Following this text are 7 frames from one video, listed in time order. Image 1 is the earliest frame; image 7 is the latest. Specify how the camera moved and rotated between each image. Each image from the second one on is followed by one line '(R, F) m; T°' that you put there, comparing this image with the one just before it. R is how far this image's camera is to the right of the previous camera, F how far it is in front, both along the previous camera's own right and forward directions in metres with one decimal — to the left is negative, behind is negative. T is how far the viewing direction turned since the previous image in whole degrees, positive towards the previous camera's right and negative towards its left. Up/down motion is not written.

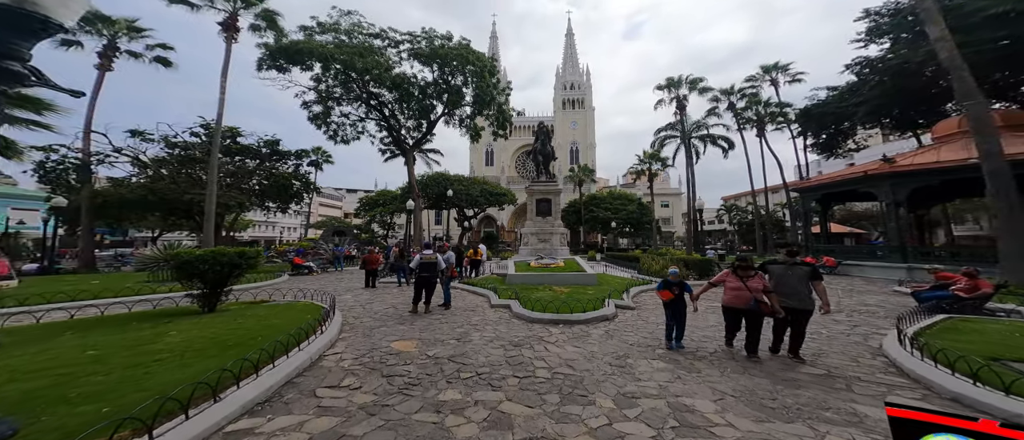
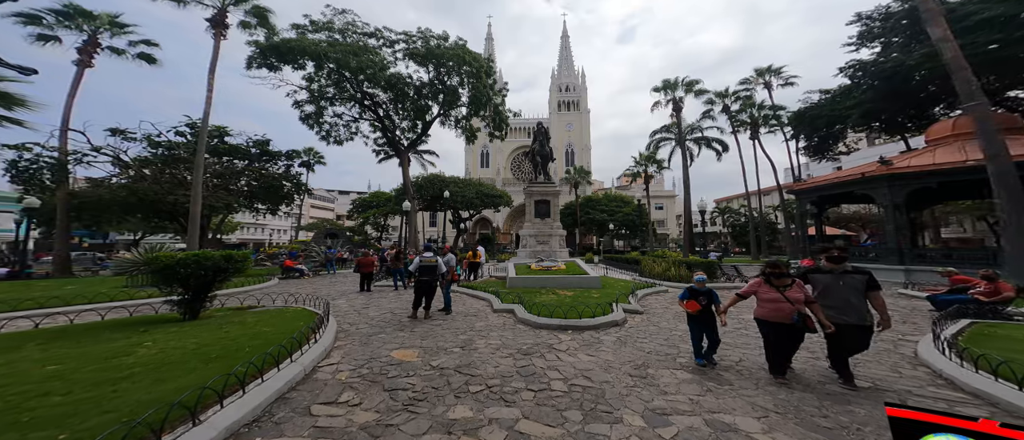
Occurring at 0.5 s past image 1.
(-0.3, +0.4) m; +1°
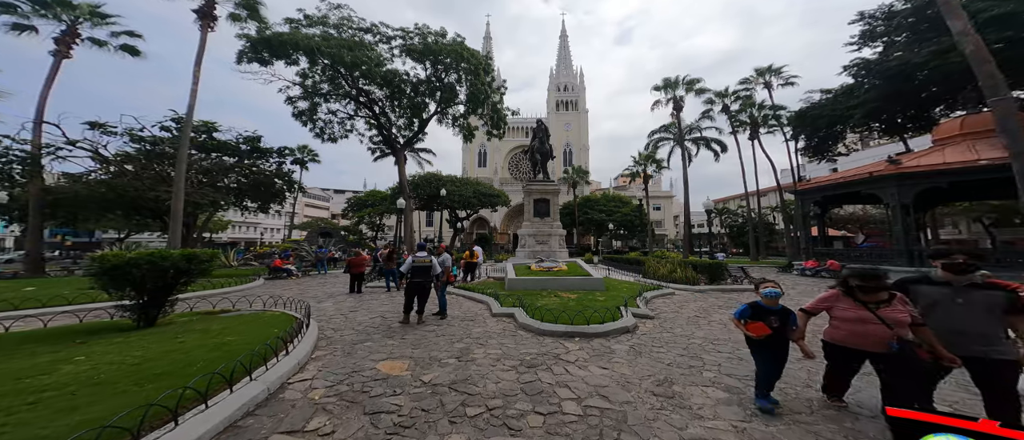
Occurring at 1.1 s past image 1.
(-0.1, +0.6) m; +1°
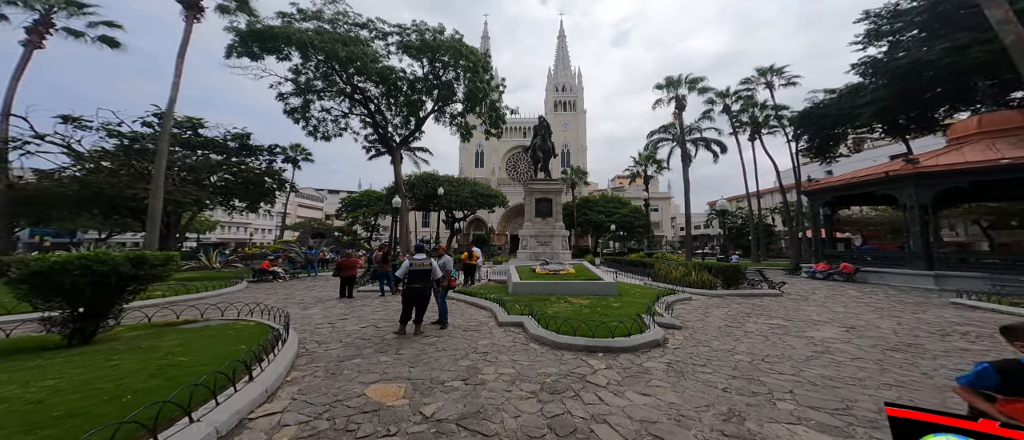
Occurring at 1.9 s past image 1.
(-0.3, +0.8) m; +1°
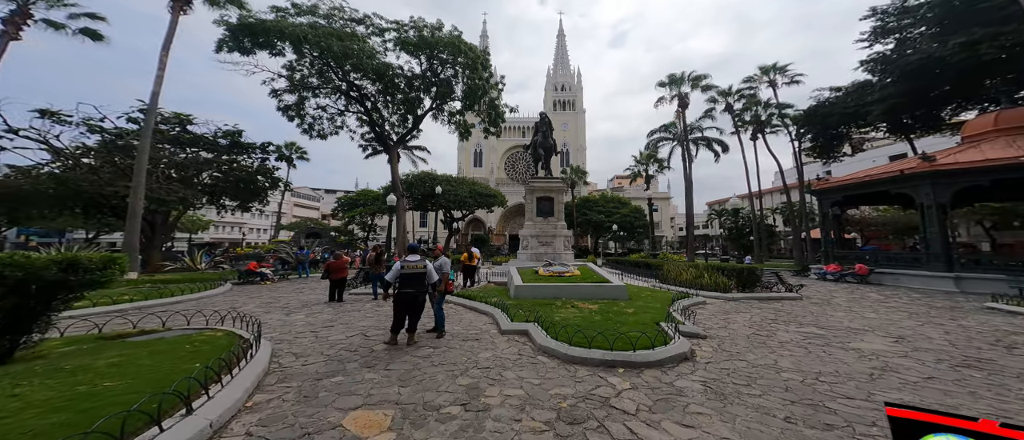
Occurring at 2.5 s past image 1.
(-0.1, +0.7) m; 0°
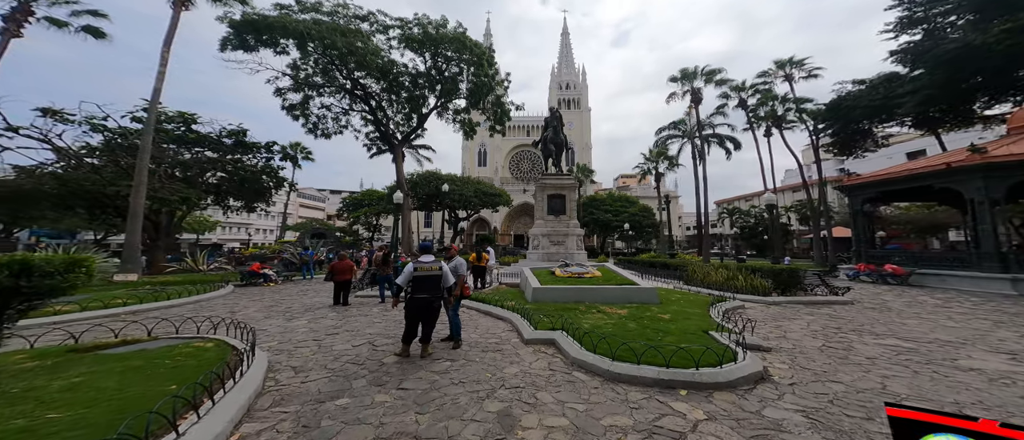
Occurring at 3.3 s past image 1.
(-0.4, +0.8) m; -1°
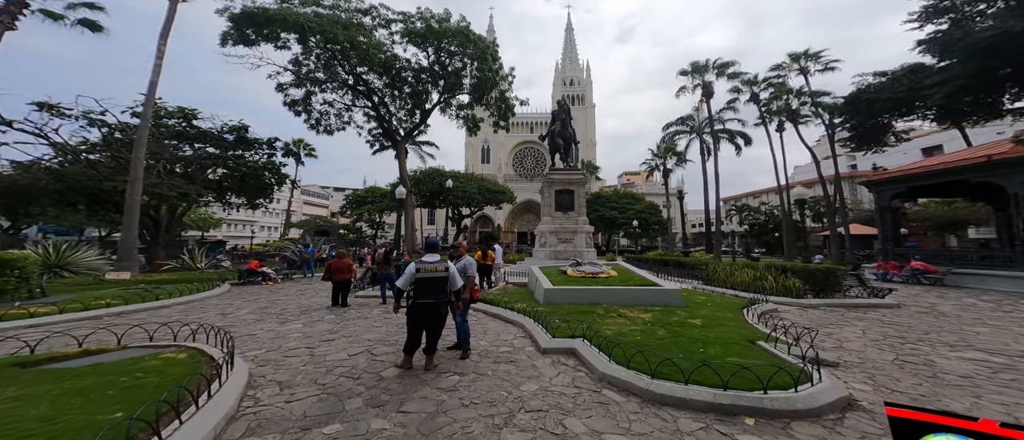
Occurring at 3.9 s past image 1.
(-0.2, +0.7) m; -1°
